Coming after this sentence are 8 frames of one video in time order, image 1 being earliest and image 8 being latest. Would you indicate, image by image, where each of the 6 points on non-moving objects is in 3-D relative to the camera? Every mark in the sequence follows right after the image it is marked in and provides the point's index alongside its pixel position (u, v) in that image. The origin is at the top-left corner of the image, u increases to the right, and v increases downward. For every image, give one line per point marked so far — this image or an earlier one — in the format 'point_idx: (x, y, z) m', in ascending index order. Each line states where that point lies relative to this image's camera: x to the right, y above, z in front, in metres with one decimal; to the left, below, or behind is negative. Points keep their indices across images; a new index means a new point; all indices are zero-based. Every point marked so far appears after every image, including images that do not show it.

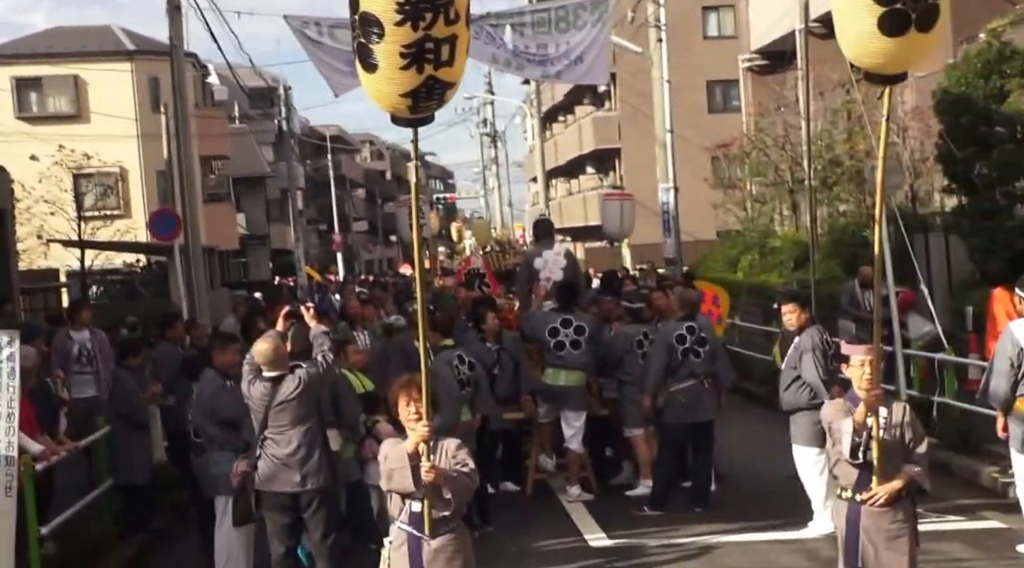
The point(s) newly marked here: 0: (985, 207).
0: (+5.9, +1.0, +17.4) m
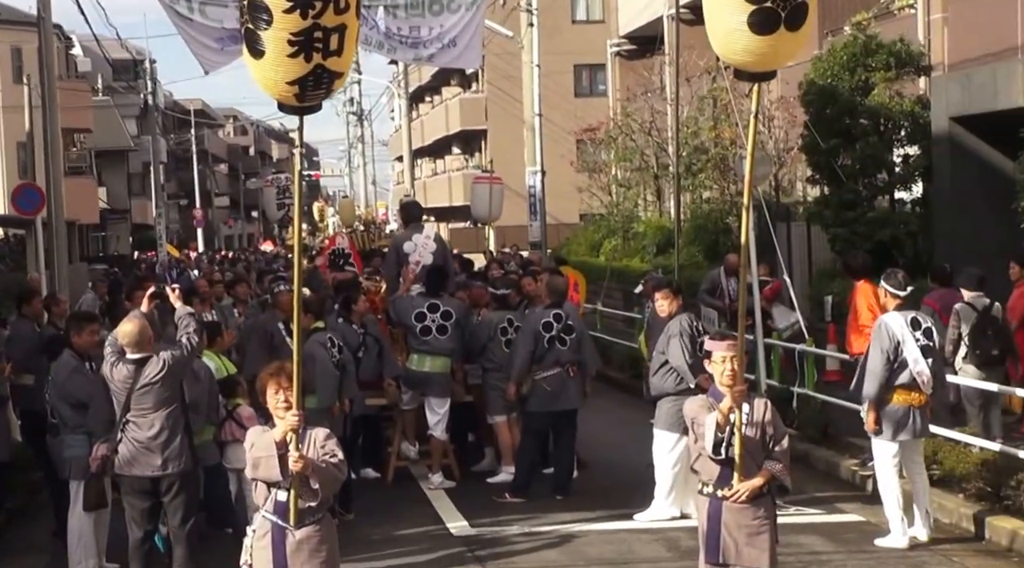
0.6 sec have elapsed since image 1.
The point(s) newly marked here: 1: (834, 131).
0: (+4.3, +1.1, +17.9) m
1: (+4.2, +2.0, +18.0) m
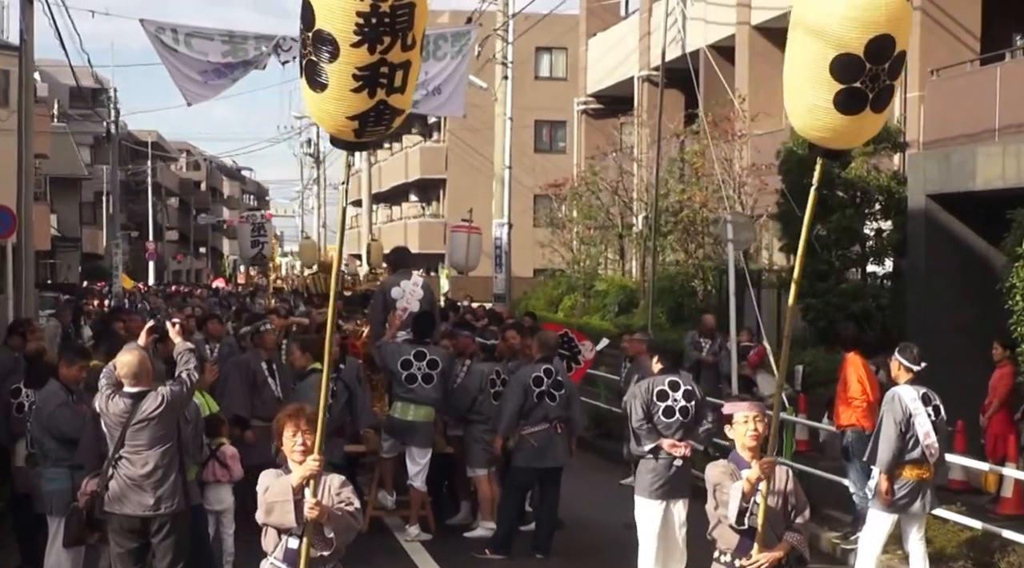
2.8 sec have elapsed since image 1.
0: (+4.0, +0.2, +18.0) m
1: (+3.9, +1.1, +18.1) m
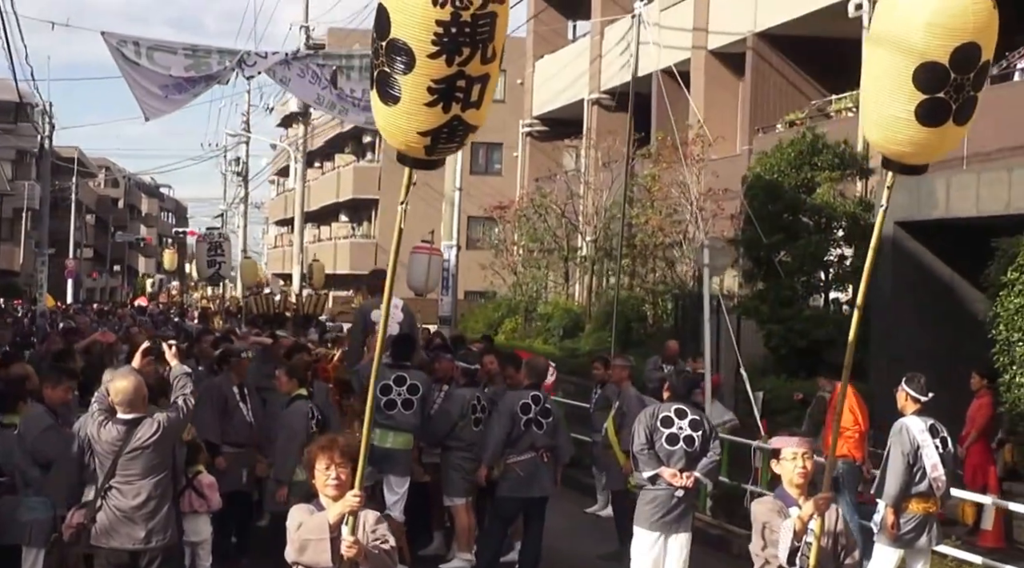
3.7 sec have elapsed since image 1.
0: (+3.5, -0.1, +17.8) m
1: (+3.4, +0.7, +18.0) m
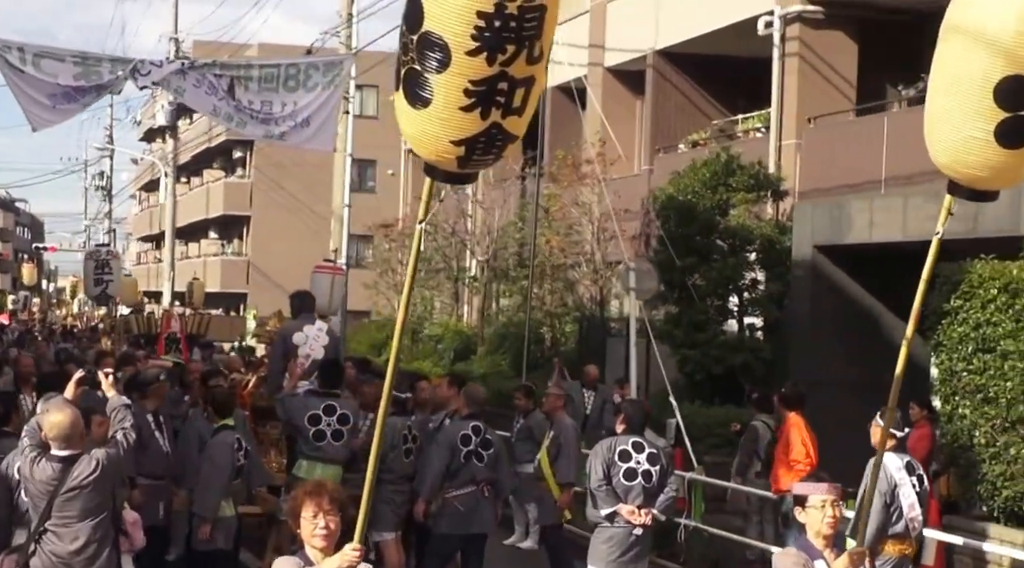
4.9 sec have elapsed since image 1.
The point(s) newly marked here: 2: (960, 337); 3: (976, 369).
0: (+2.3, -0.4, +17.5) m
1: (+2.3, +0.4, +17.7) m
2: (+3.7, -0.4, +11.4) m
3: (+3.7, -0.7, +11.2) m
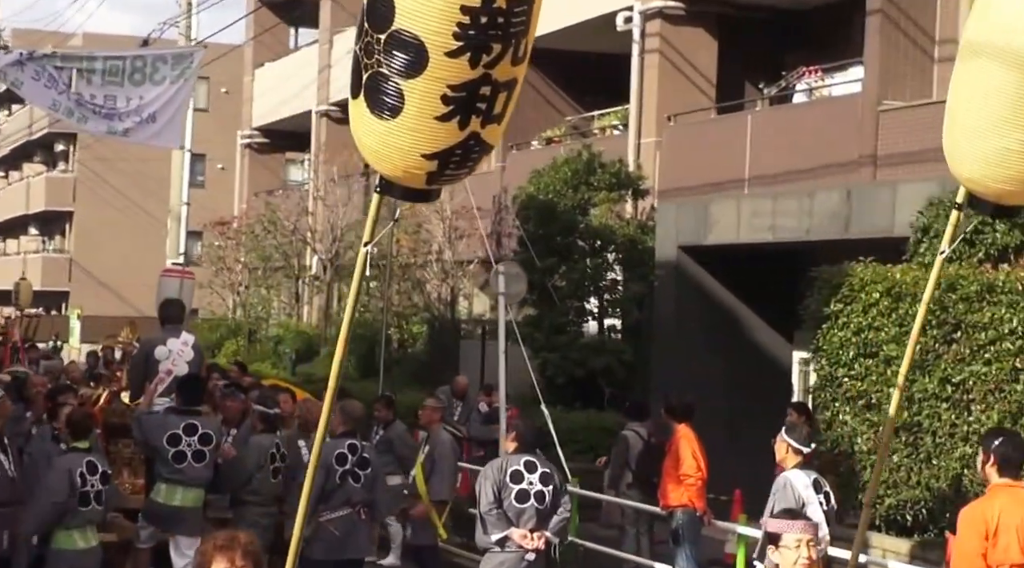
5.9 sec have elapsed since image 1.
0: (+0.6, -0.5, +17.1) m
1: (+0.5, +0.4, +17.3) m
2: (+2.7, -0.5, +11.3) m
3: (+2.7, -0.7, +11.1) m
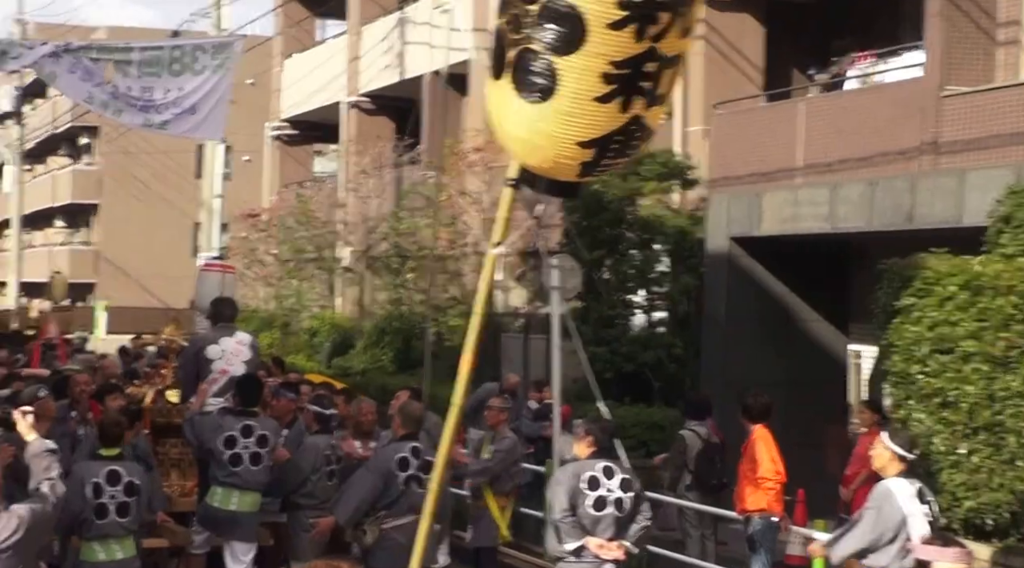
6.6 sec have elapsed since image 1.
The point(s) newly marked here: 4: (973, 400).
0: (+1.1, -0.4, +16.7) m
1: (+1.1, +0.5, +16.9) m
2: (+3.1, -0.4, +10.9) m
3: (+3.2, -0.7, +10.6) m
4: (+3.4, -0.8, +10.3) m
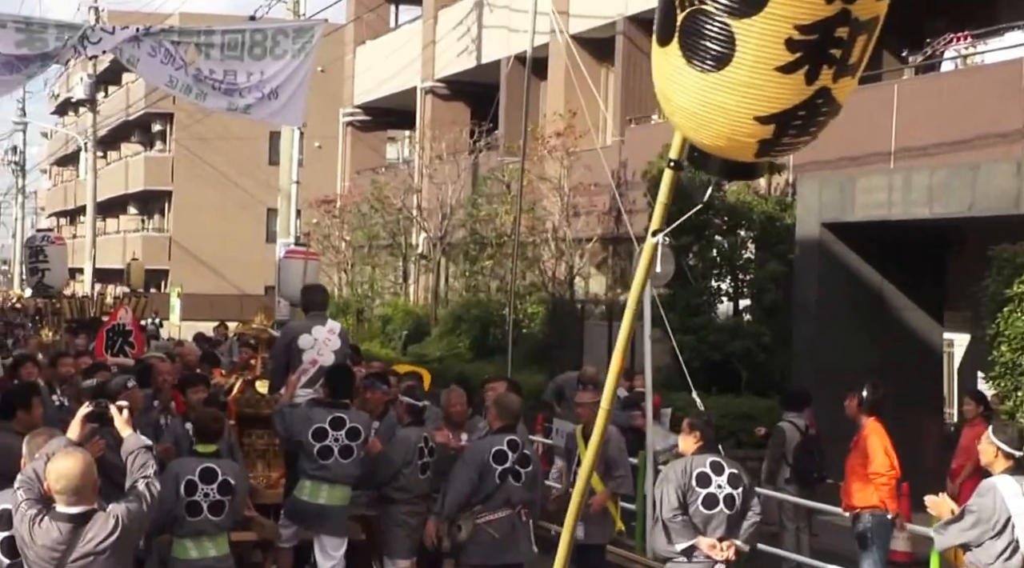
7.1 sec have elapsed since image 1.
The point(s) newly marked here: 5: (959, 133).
0: (+2.1, -0.2, +16.3) m
1: (+2.1, +0.7, +16.5) m
2: (+3.9, -0.3, +10.4) m
3: (+3.9, -0.6, +10.2) m
4: (+4.1, -0.8, +9.8) m
5: (+4.7, +1.6, +14.5) m
